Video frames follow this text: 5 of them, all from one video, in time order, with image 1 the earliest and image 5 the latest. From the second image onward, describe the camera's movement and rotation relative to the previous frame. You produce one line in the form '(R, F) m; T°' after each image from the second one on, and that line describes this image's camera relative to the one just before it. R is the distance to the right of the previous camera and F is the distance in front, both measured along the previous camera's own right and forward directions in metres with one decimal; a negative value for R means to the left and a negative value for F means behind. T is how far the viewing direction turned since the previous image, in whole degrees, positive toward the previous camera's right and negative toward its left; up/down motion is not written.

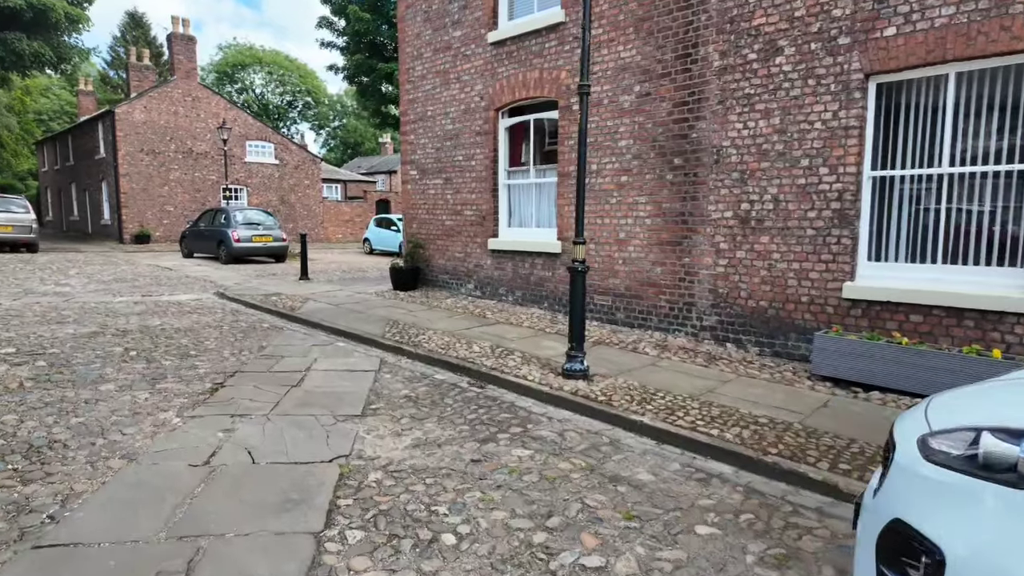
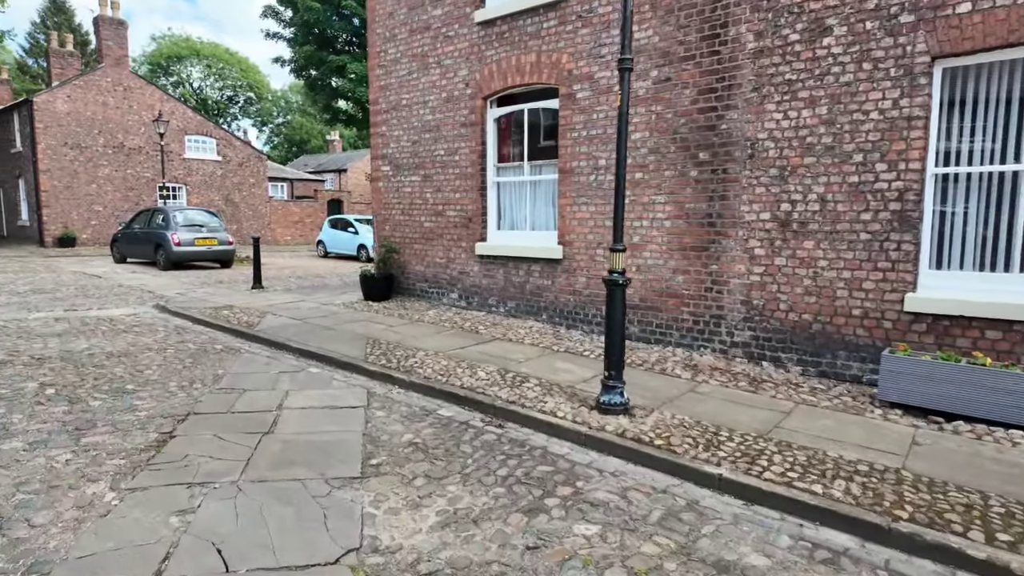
(-0.6, +1.0) m; +5°
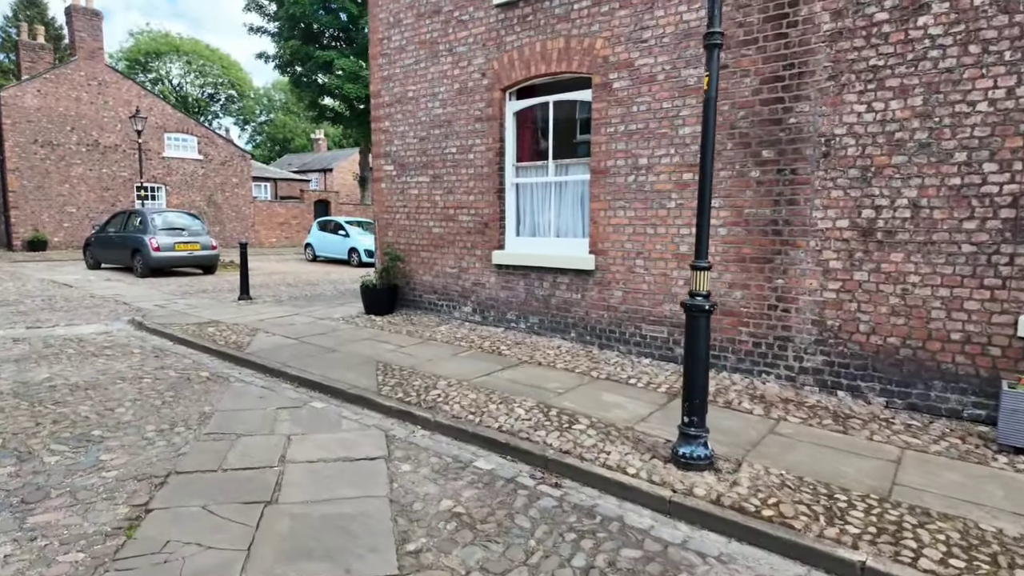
(-0.5, +0.9) m; +1°
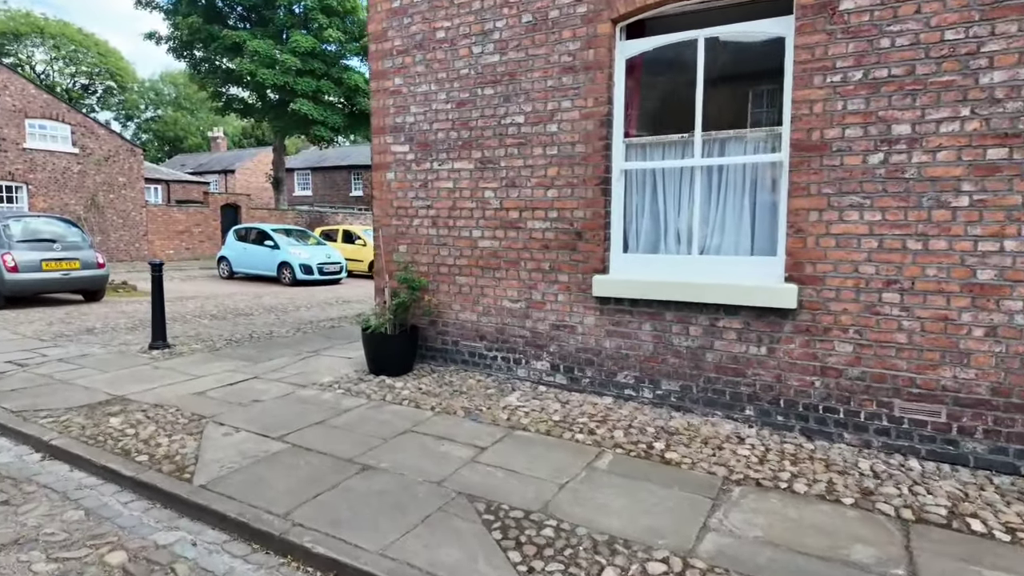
(-1.6, +2.9) m; +9°
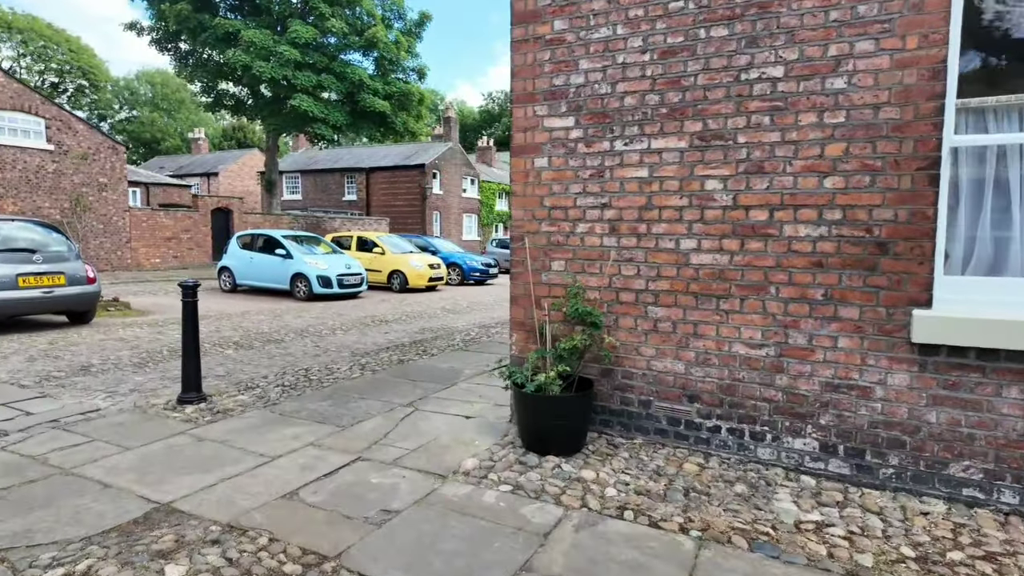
(-1.5, +1.8) m; +2°
